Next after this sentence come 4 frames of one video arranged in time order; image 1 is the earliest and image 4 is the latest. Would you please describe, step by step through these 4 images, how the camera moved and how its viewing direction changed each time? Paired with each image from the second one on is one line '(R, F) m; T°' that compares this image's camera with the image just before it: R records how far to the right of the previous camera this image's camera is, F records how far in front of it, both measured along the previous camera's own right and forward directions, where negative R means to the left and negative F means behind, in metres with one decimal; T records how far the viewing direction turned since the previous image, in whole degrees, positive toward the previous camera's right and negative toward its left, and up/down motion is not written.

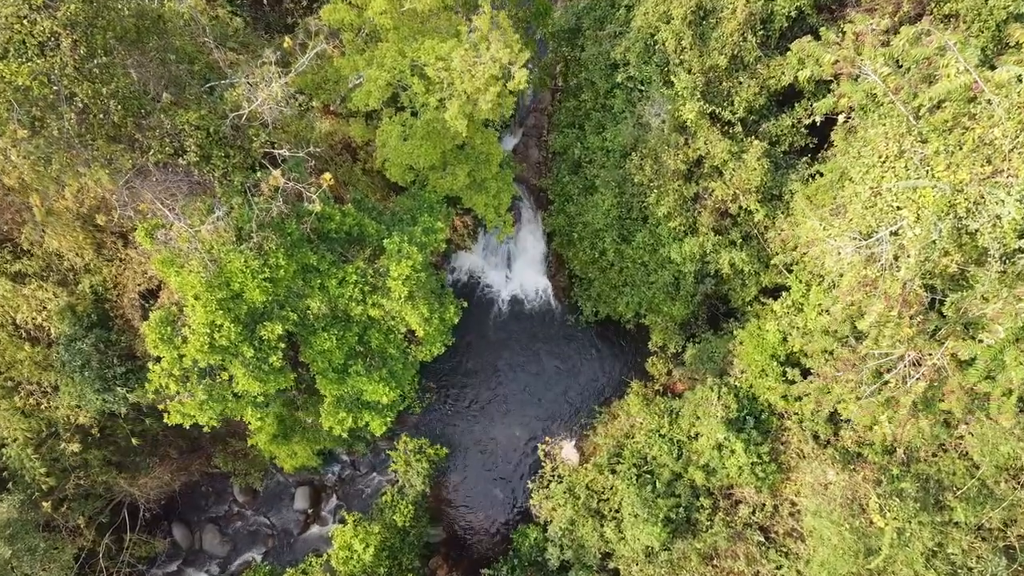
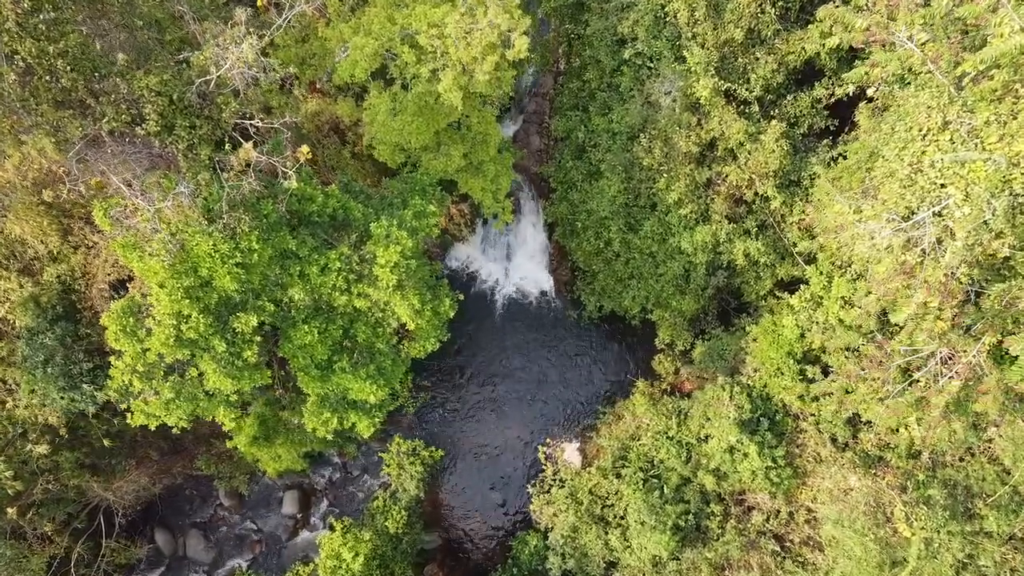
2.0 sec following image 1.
(0.0, +1.3) m; 0°
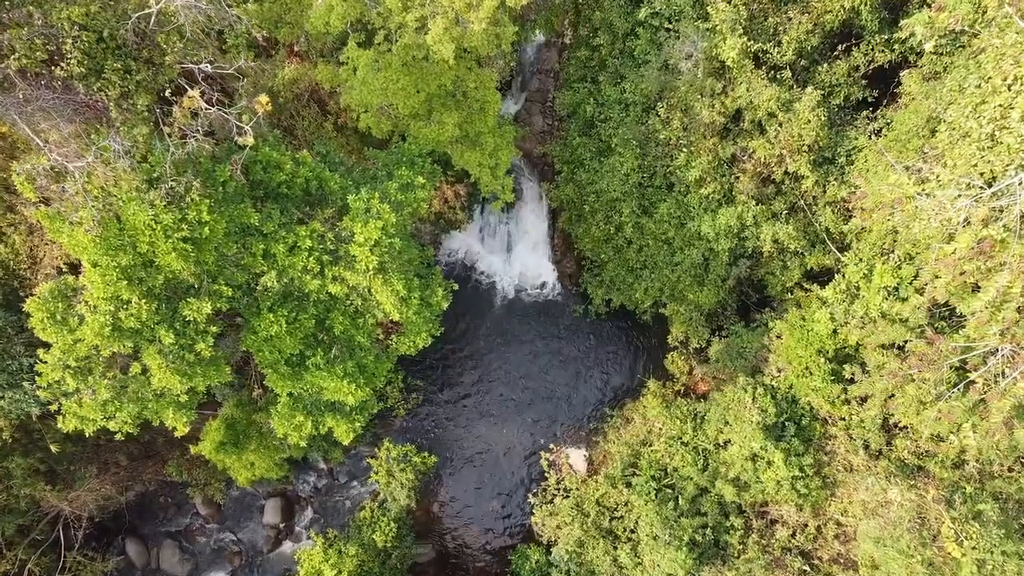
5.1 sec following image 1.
(0.0, +1.9) m; 0°
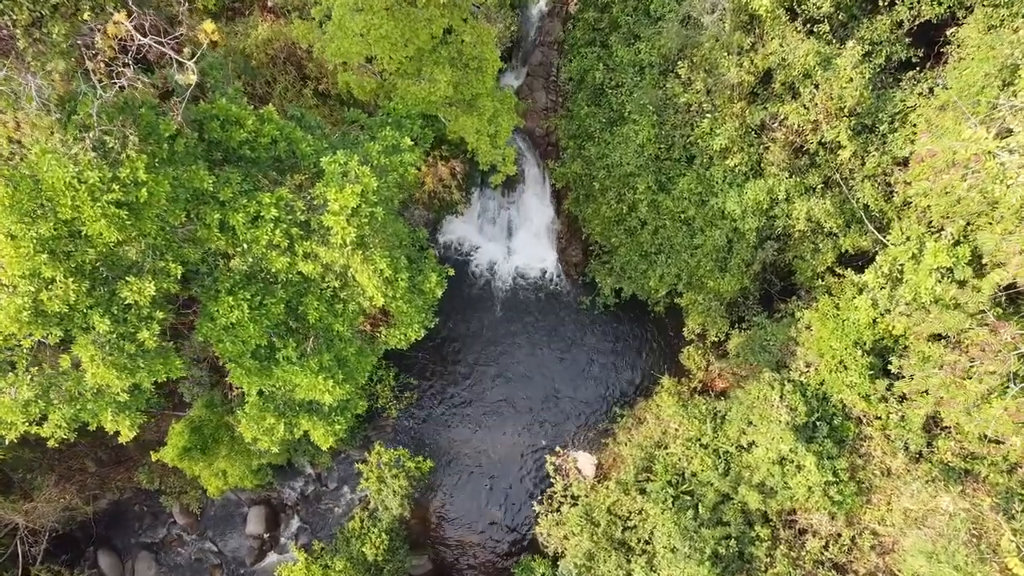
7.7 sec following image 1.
(-0.1, +1.7) m; 0°
